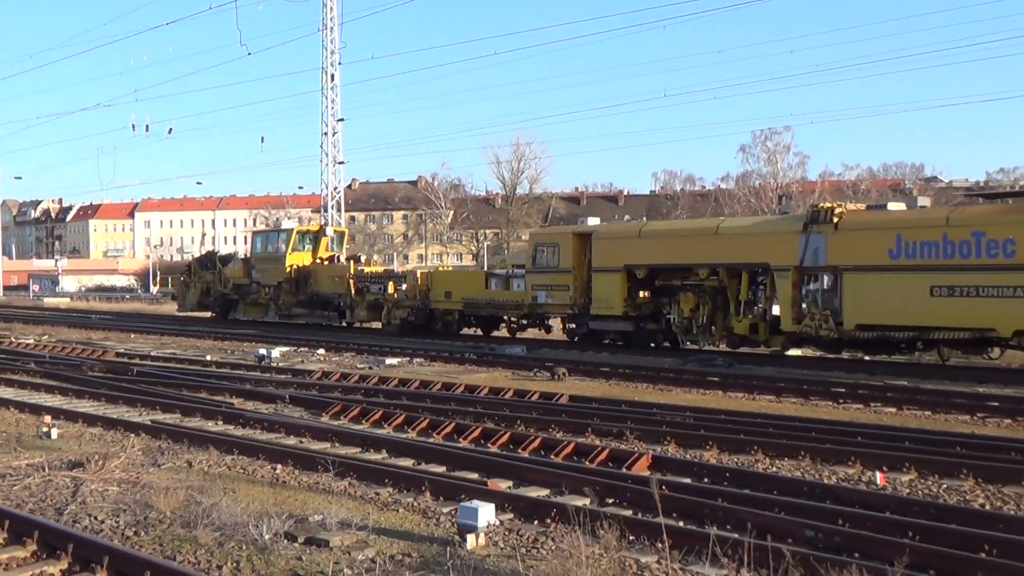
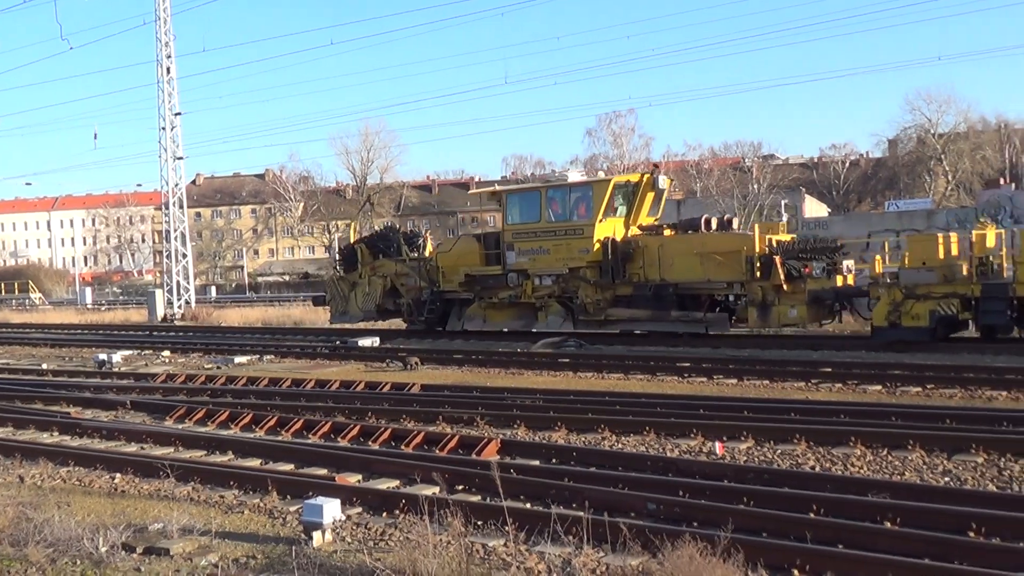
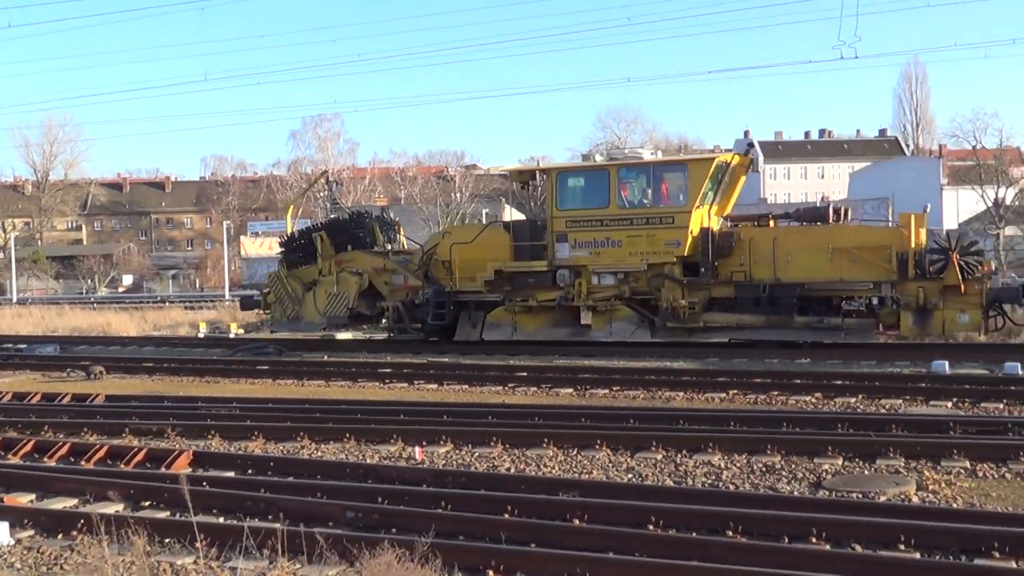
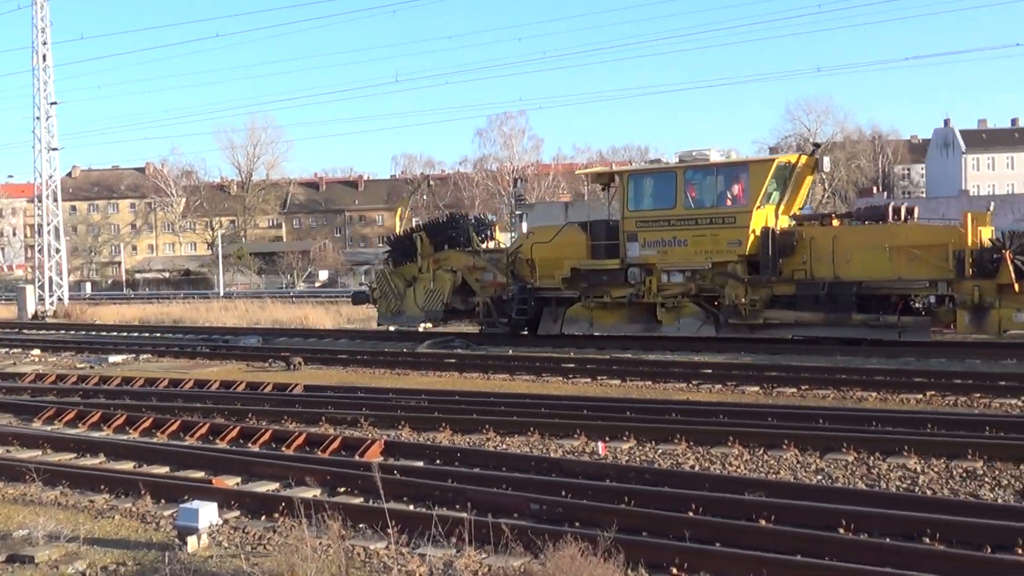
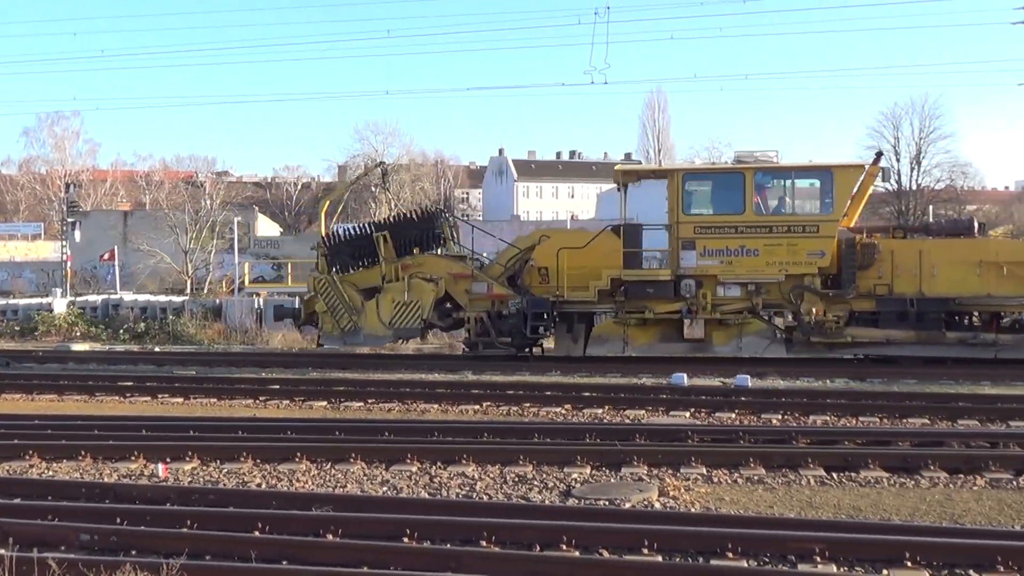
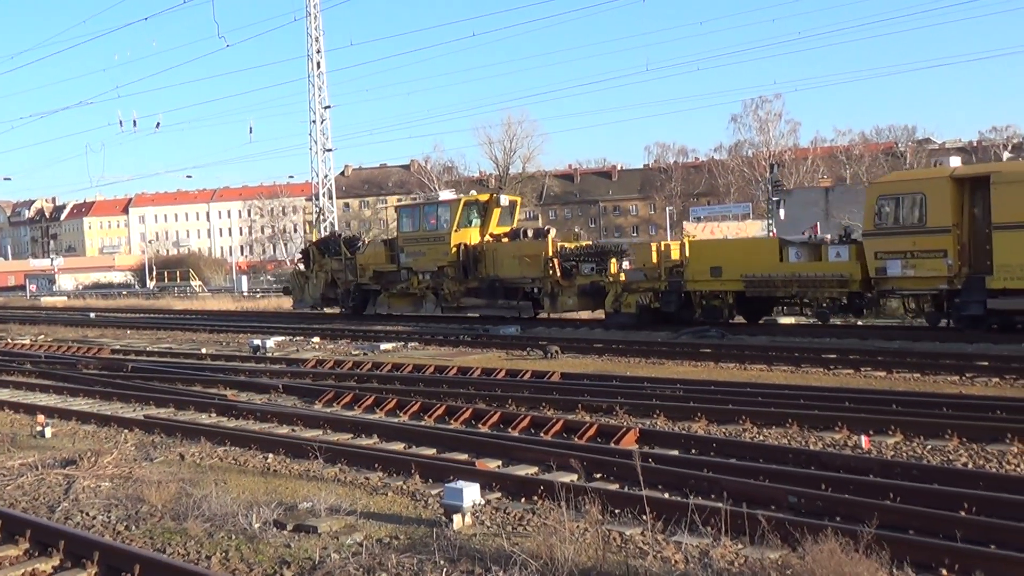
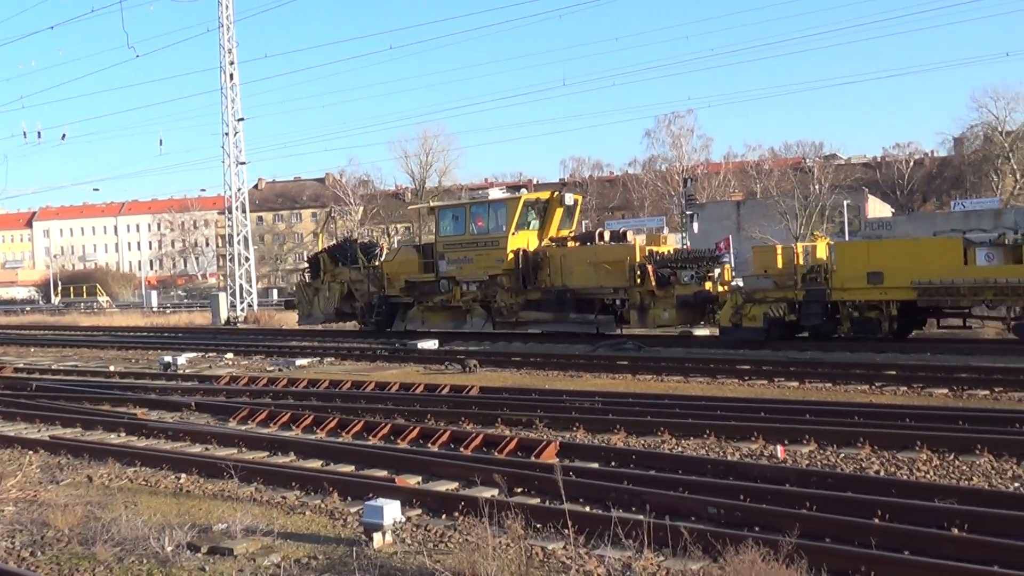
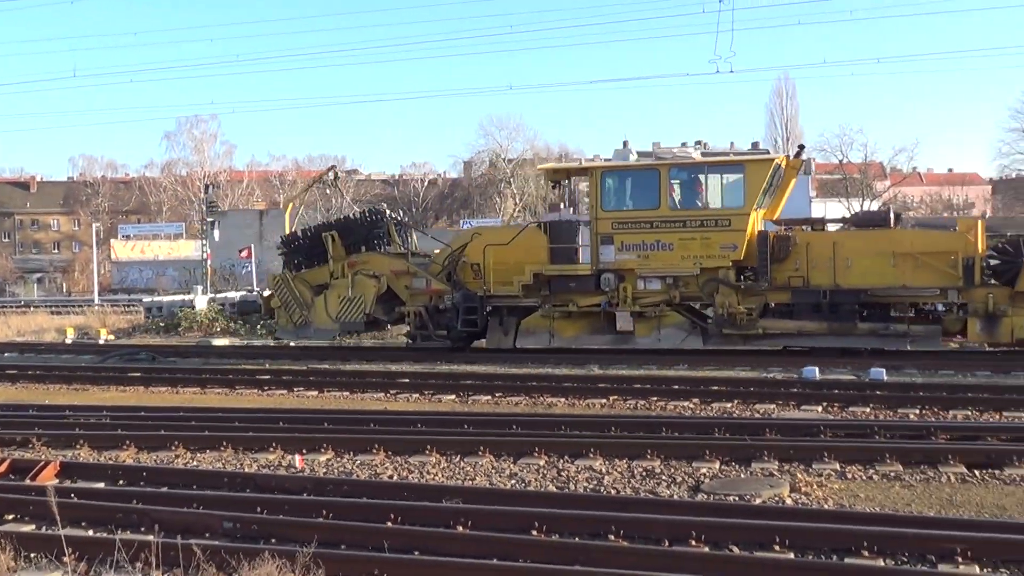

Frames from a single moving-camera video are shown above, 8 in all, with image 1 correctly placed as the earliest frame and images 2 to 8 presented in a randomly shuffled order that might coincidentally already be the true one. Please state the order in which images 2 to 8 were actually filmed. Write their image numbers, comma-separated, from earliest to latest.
6, 7, 2, 4, 3, 8, 5
